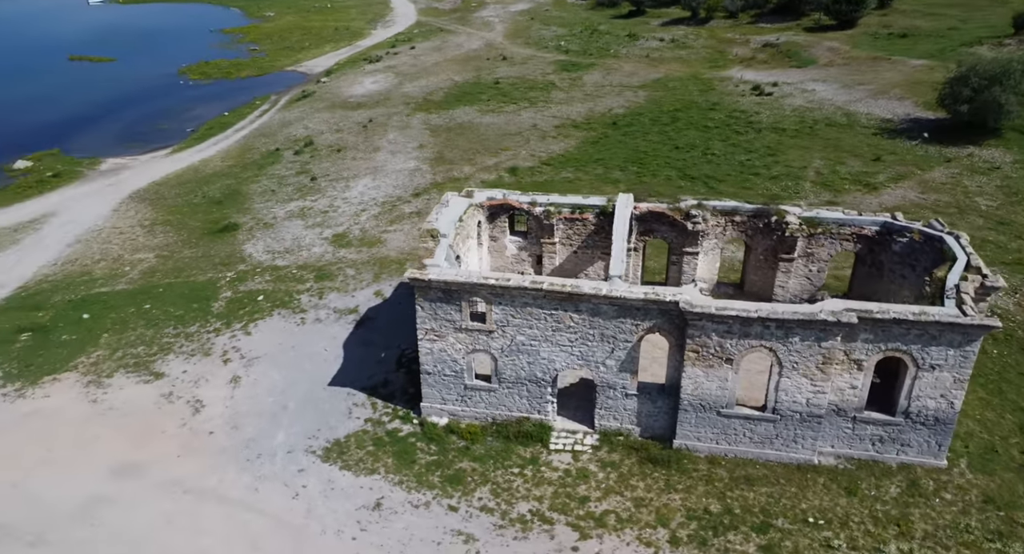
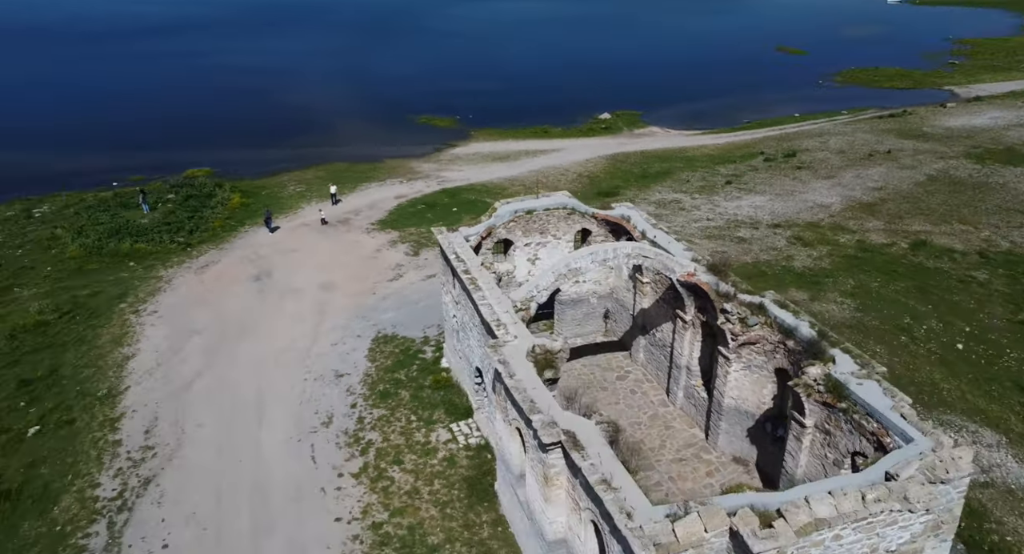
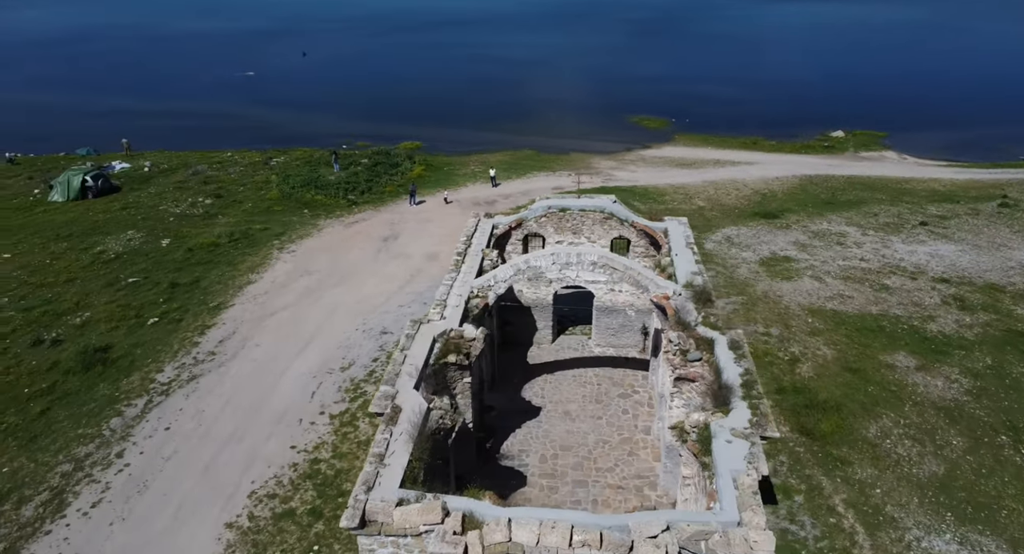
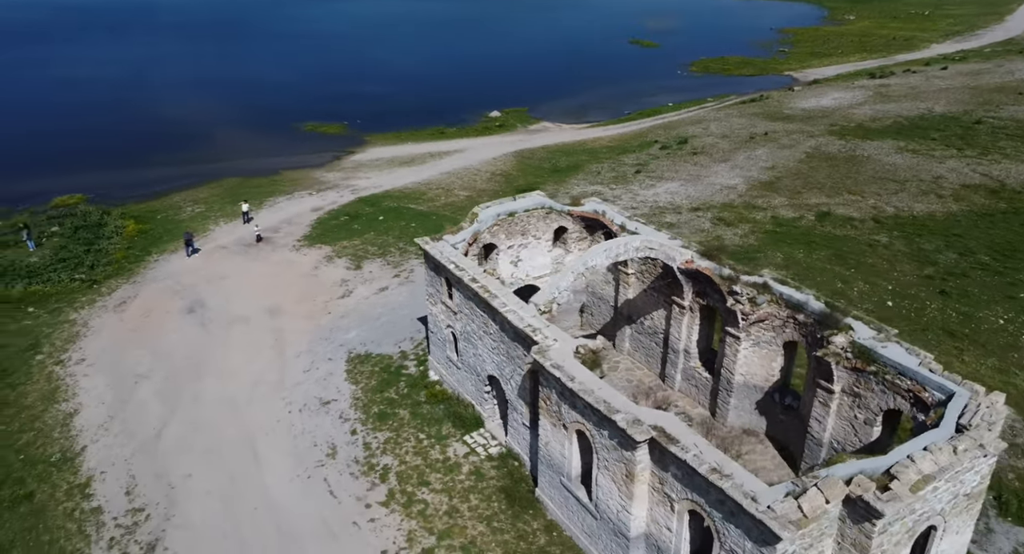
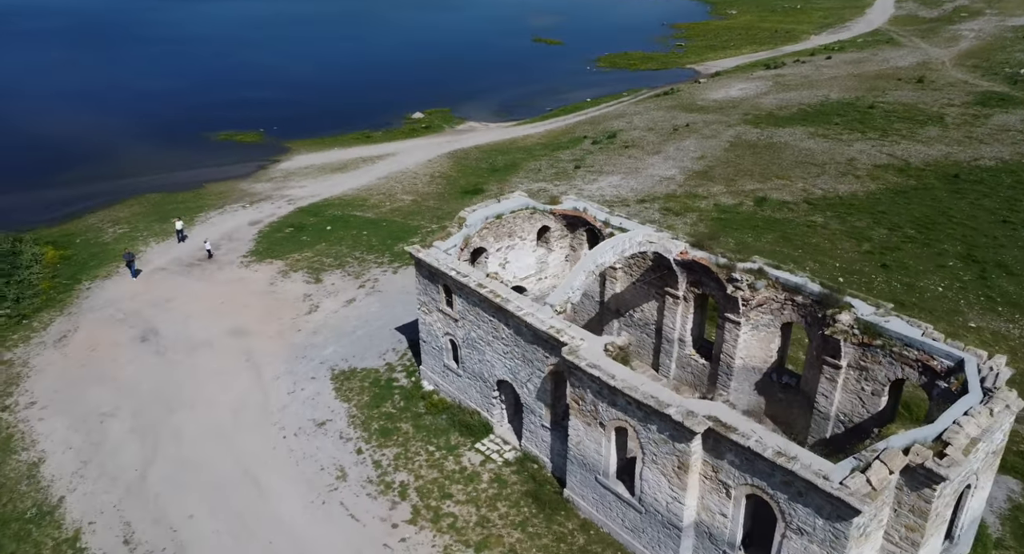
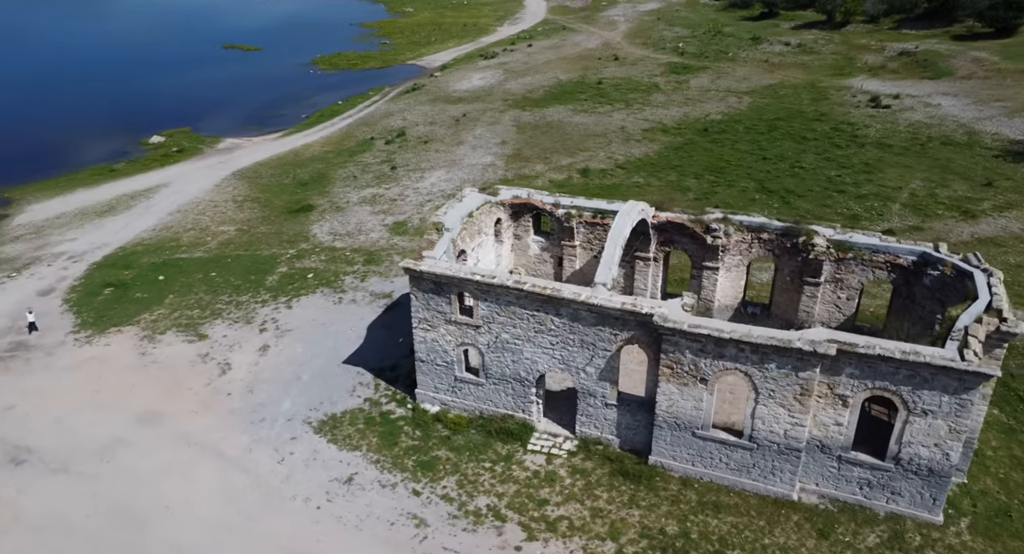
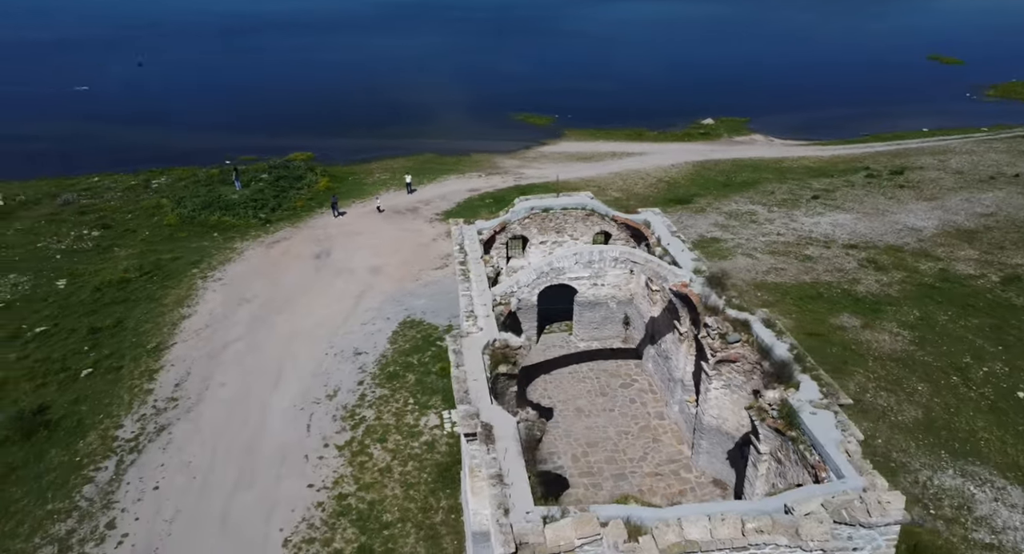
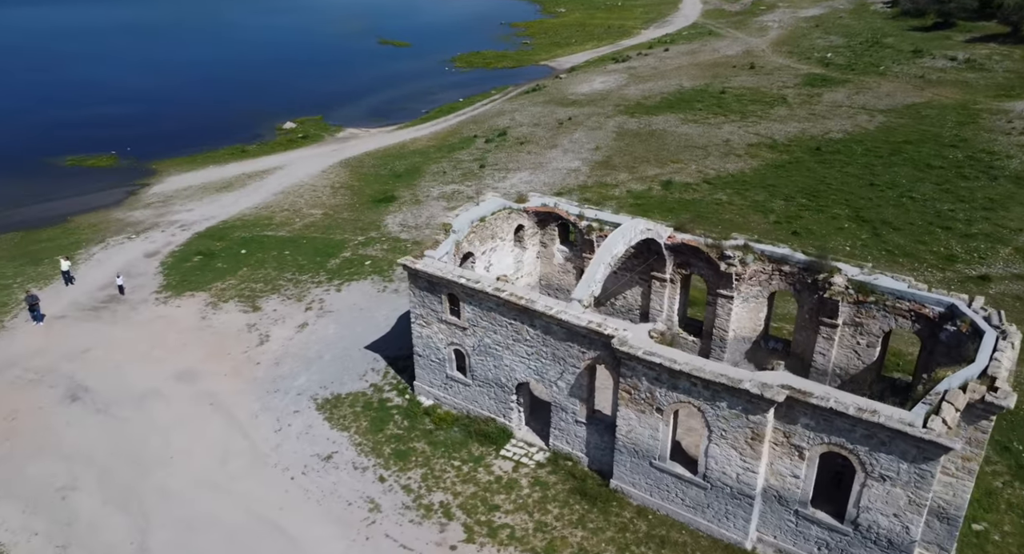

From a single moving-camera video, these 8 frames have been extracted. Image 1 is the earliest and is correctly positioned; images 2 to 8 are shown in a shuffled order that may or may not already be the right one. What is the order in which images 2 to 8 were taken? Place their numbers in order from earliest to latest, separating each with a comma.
6, 8, 5, 4, 2, 7, 3
